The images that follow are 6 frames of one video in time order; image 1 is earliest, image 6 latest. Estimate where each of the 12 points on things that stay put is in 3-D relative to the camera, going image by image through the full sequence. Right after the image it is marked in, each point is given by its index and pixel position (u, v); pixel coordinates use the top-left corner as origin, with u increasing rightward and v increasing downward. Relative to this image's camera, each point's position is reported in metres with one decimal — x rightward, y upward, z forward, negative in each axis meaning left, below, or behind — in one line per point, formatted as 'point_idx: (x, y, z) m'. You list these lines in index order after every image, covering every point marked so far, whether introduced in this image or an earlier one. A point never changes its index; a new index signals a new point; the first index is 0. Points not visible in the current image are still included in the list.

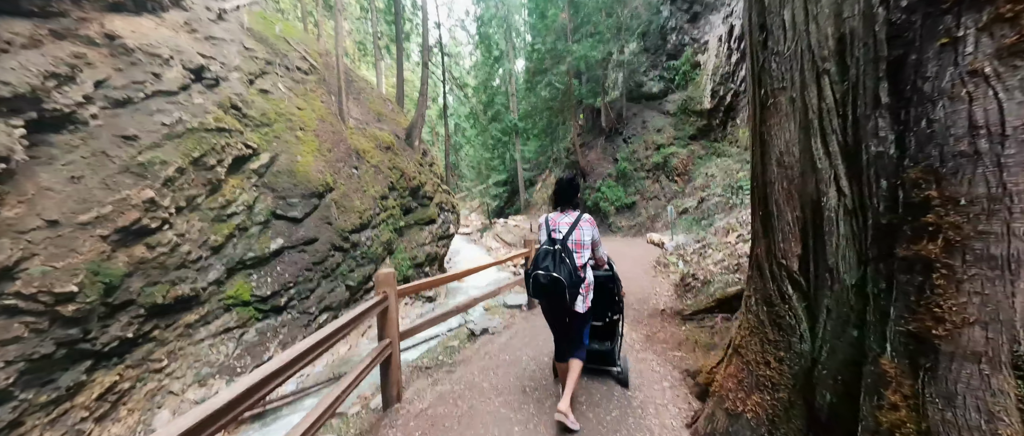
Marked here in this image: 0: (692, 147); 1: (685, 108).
0: (+7.6, +3.0, +13.2) m
1: (+7.9, +5.0, +14.2) m
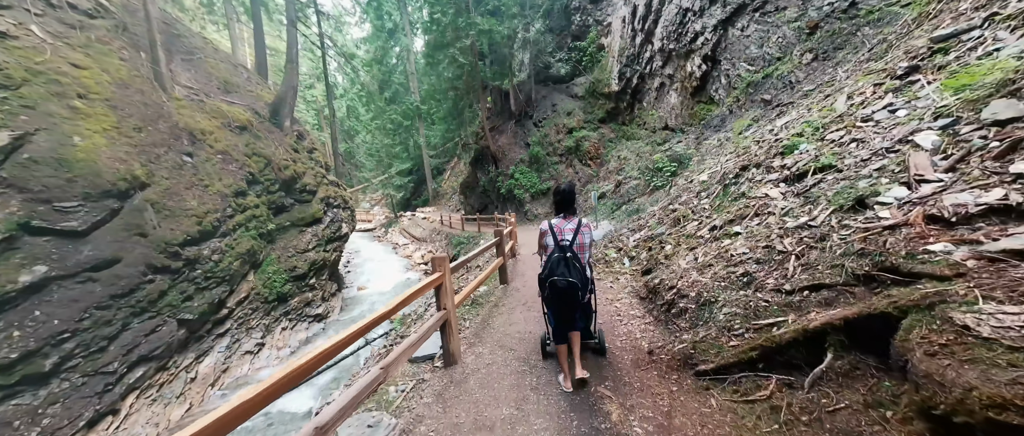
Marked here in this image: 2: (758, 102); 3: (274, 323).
0: (+3.8, +3.7, +13.2) m
1: (+3.7, +5.8, +14.1) m
2: (+5.2, +2.5, +6.6) m
3: (-7.5, -3.3, +9.8) m
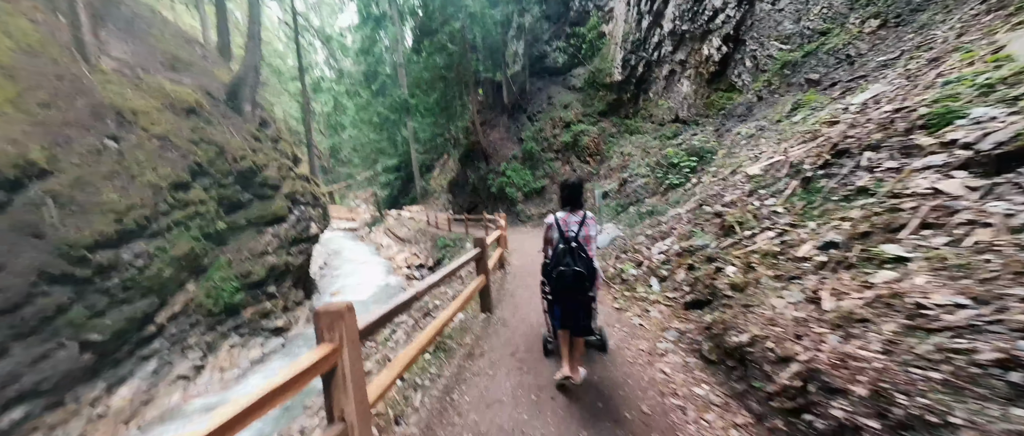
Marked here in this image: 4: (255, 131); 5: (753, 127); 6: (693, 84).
0: (+3.5, +3.6, +12.0) m
1: (+3.4, +5.7, +13.0) m
2: (+5.0, +2.4, +5.4) m
3: (-7.8, -3.2, +8.3) m
4: (-9.4, +3.2, +11.4) m
5: (+4.6, +1.7, +5.9) m
6: (+5.1, +3.8, +8.7) m
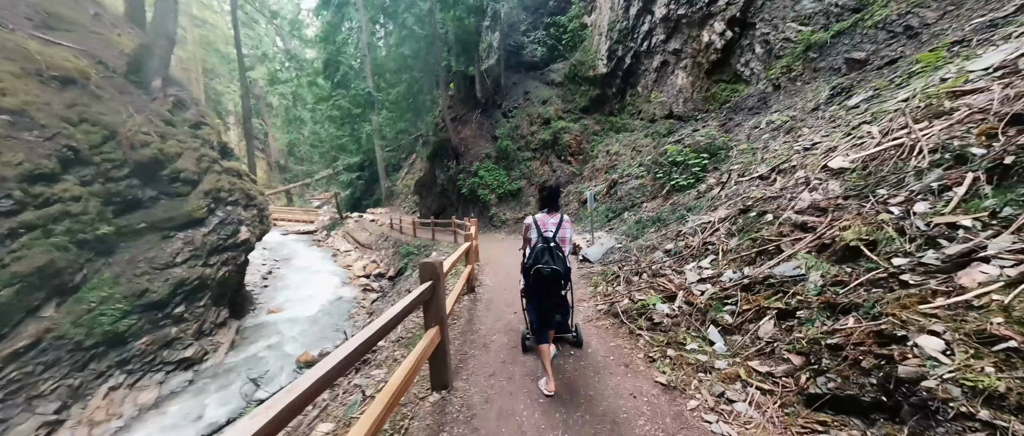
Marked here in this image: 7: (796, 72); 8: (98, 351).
0: (+2.6, +3.4, +11.0) m
1: (+2.4, +5.5, +11.9) m
2: (+4.7, +2.2, +4.5) m
3: (-8.4, -3.3, +6.2) m
4: (-10.2, +3.1, +9.2) m
5: (+4.2, +1.6, +5.0) m
6: (+4.5, +3.6, +7.8) m
7: (+4.7, +2.4, +5.2) m
8: (-8.5, -2.7, +6.4) m
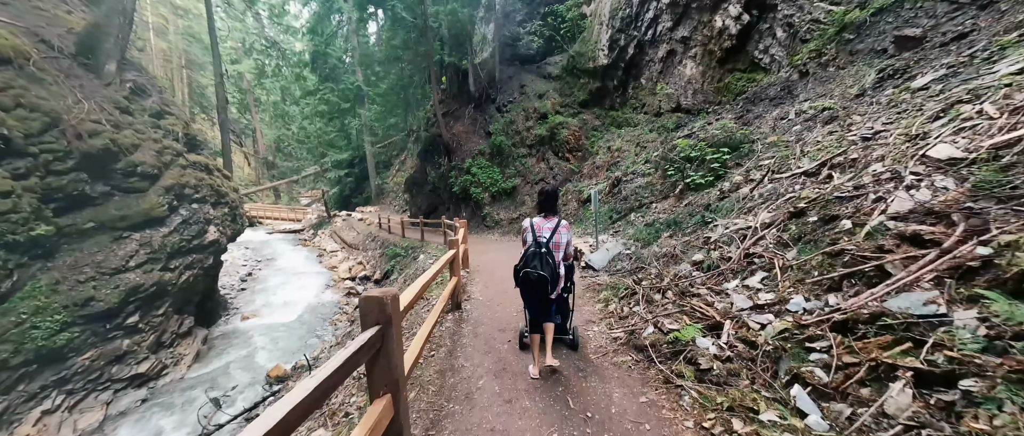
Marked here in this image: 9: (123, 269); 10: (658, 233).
0: (+2.4, +3.4, +10.3) m
1: (+2.2, +5.5, +11.3) m
2: (+4.6, +2.2, +3.9) m
3: (-8.5, -3.3, +5.4) m
4: (-10.4, +3.2, +8.3) m
5: (+4.1, +1.5, +4.4) m
6: (+4.3, +3.6, +7.2) m
7: (+4.7, +2.4, +4.6) m
8: (-8.7, -2.7, +5.6) m
9: (-8.7, -1.1, +7.0) m
10: (+2.1, -0.2, +4.5) m
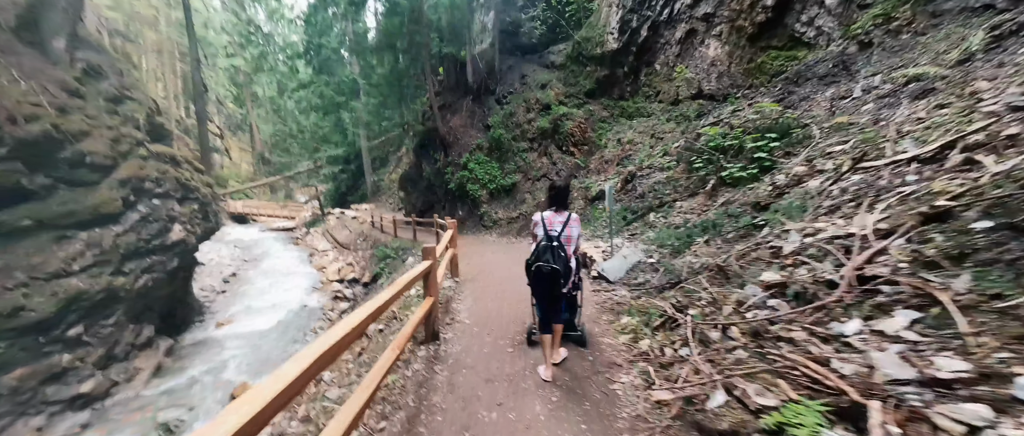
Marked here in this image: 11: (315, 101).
0: (+2.4, +3.4, +9.5) m
1: (+2.2, +5.5, +10.4) m
2: (+4.6, +2.1, +3.0) m
3: (-8.6, -3.2, +4.5) m
4: (-10.4, +3.2, +7.4) m
5: (+4.1, +1.5, +3.5) m
6: (+4.3, +3.5, +6.3) m
7: (+4.6, +2.3, +3.7) m
8: (-8.7, -2.7, +4.7) m
9: (-8.7, -1.1, +6.1) m
10: (+2.0, -0.2, +3.6) m
11: (-12.5, +7.5, +19.7) m
